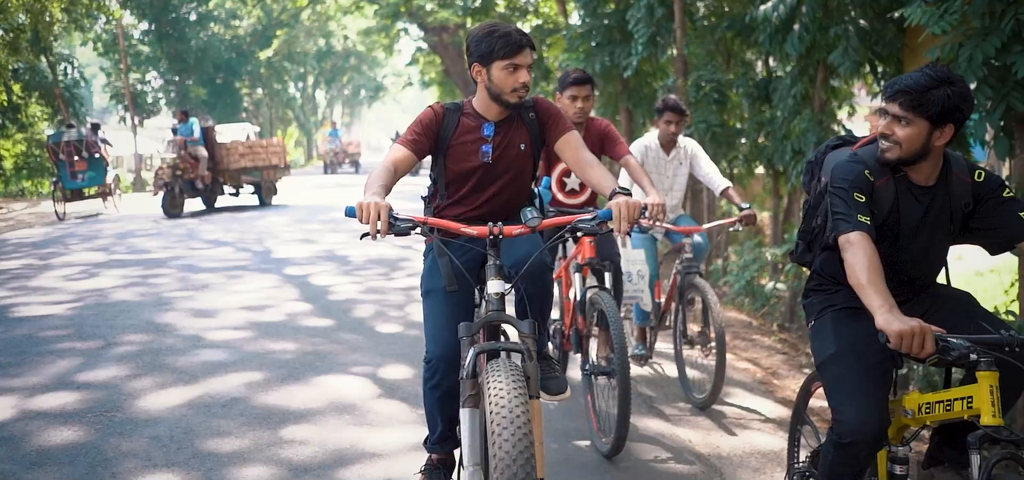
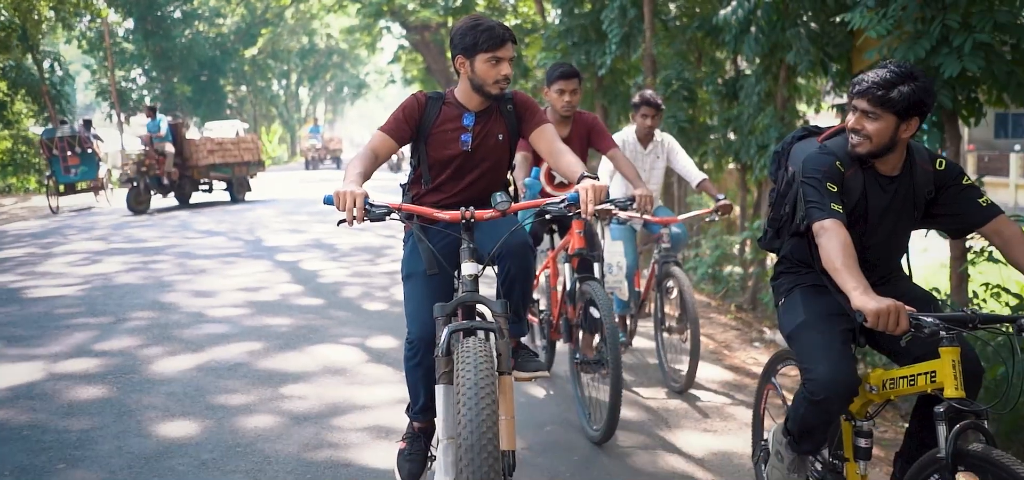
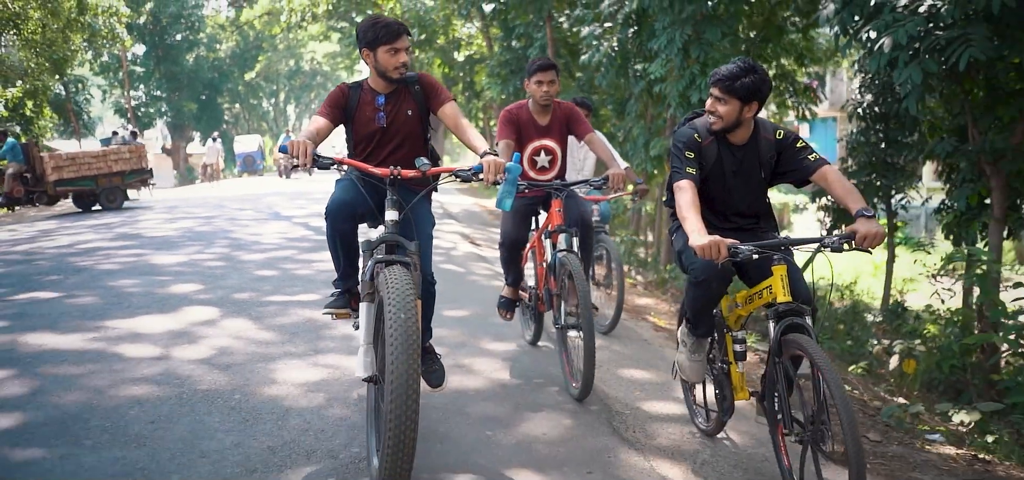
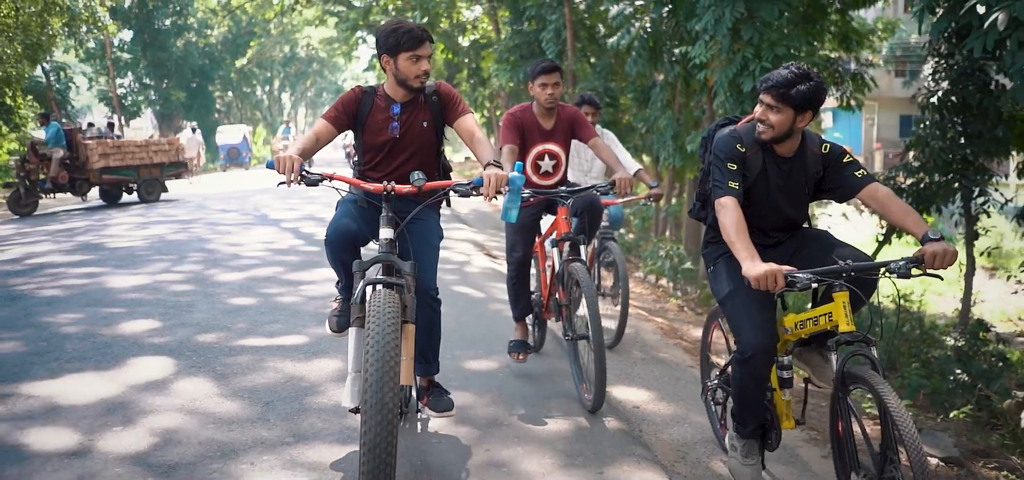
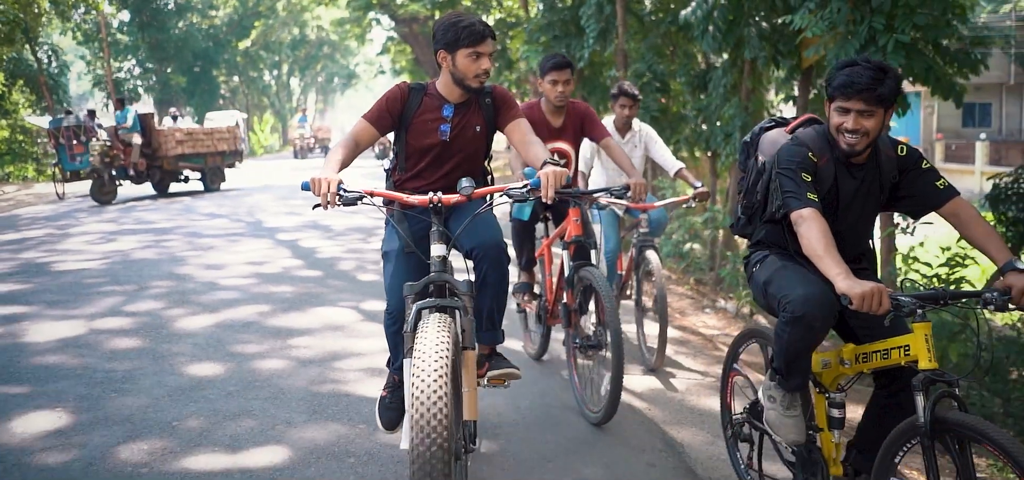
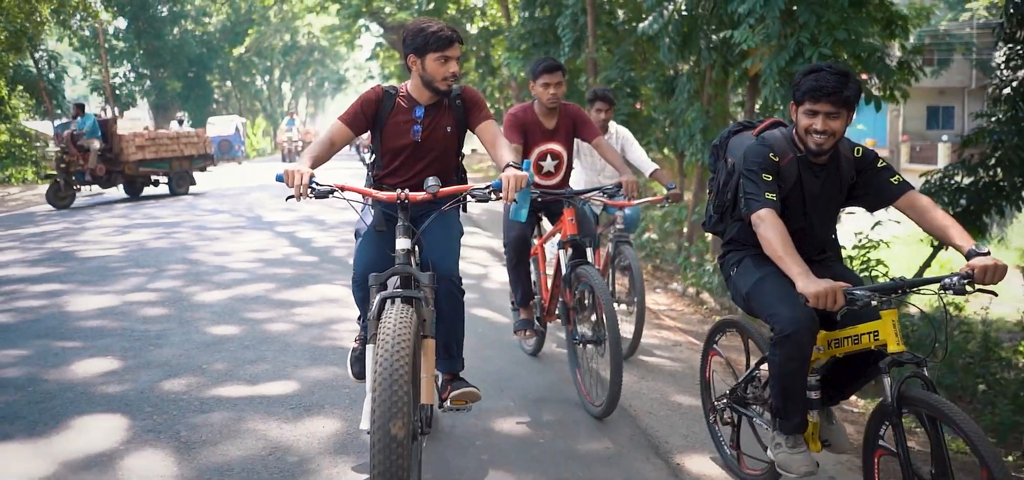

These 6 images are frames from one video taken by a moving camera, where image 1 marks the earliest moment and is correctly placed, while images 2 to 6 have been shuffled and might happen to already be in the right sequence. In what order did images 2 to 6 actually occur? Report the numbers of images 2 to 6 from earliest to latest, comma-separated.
2, 5, 6, 4, 3
